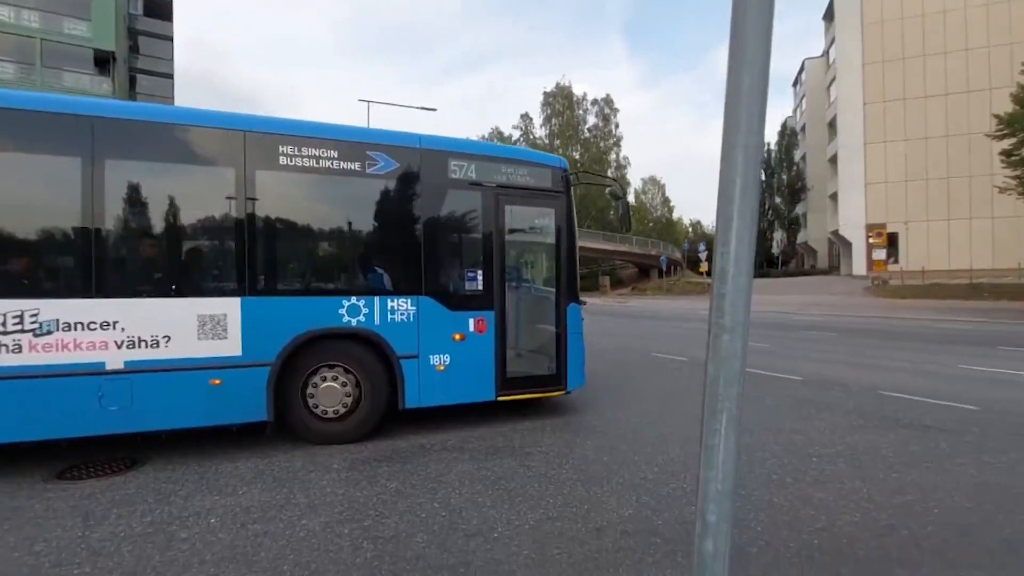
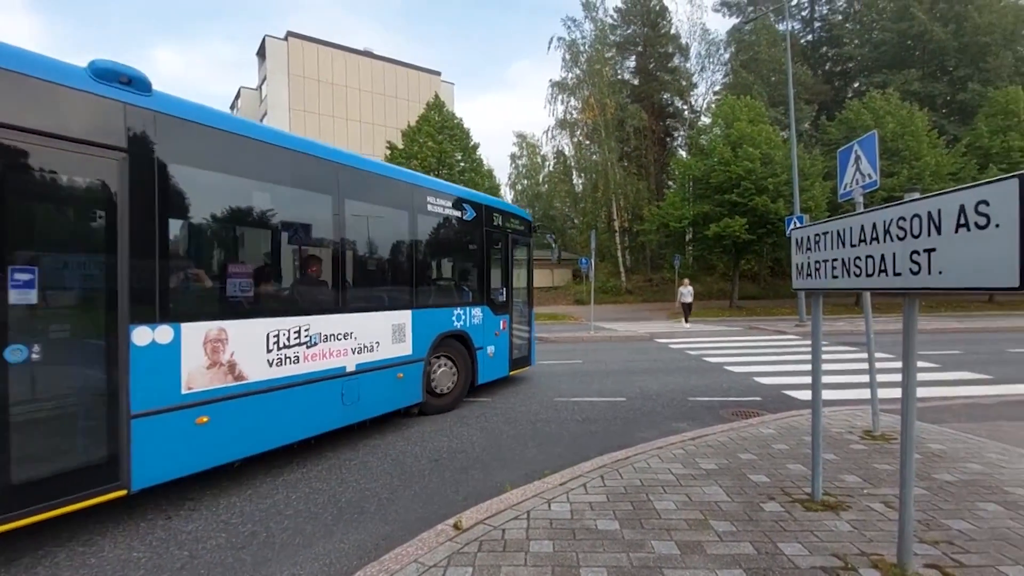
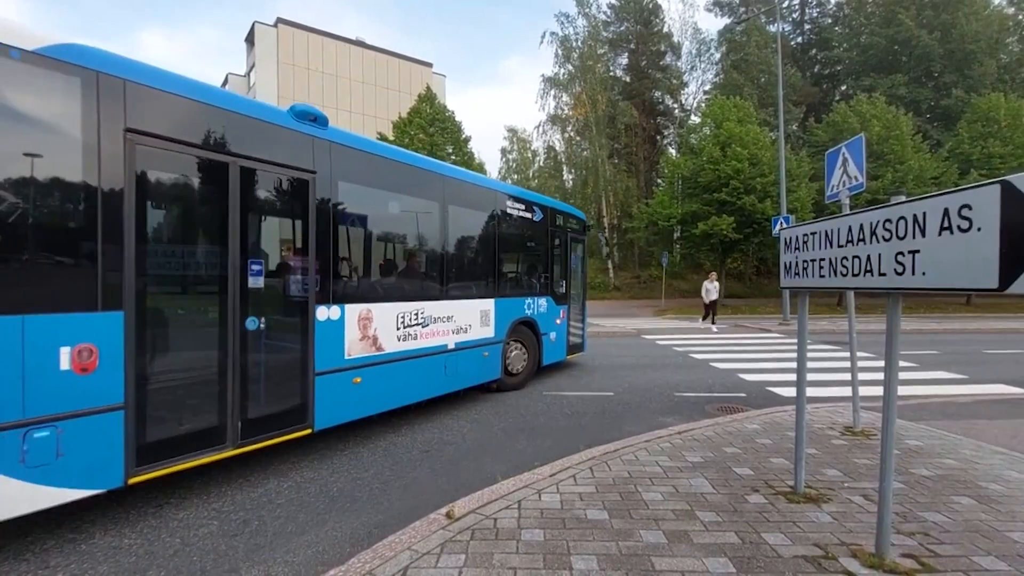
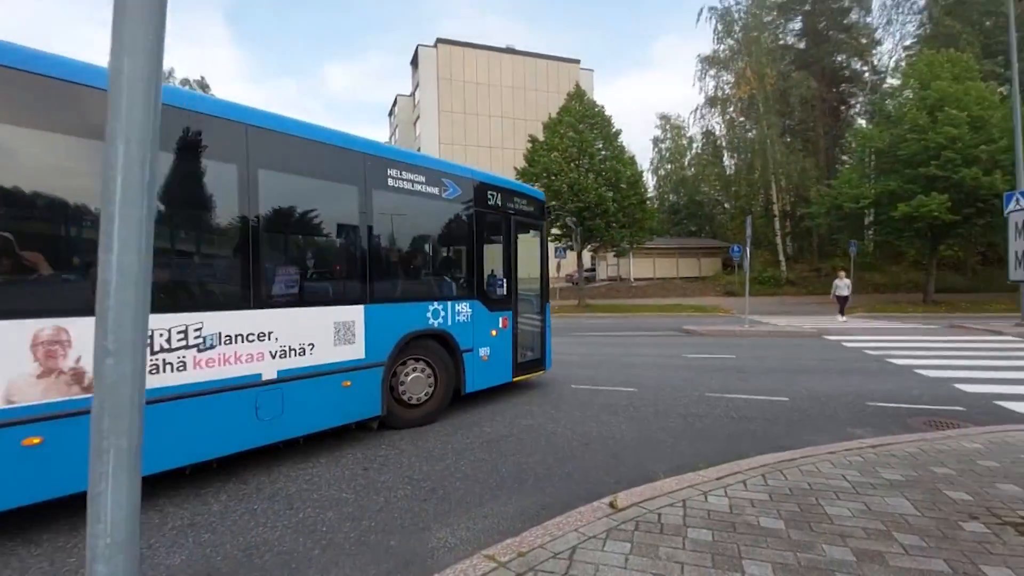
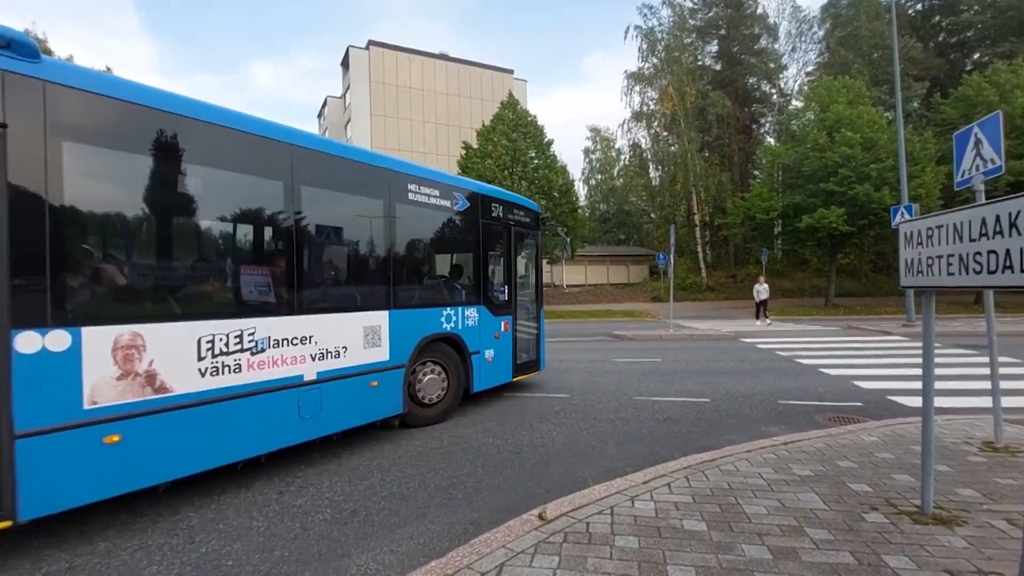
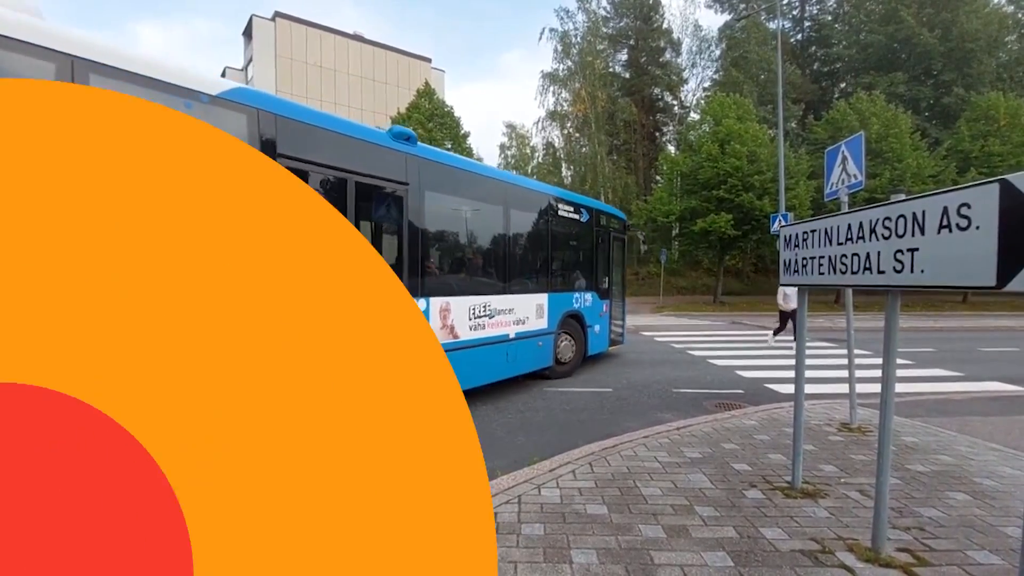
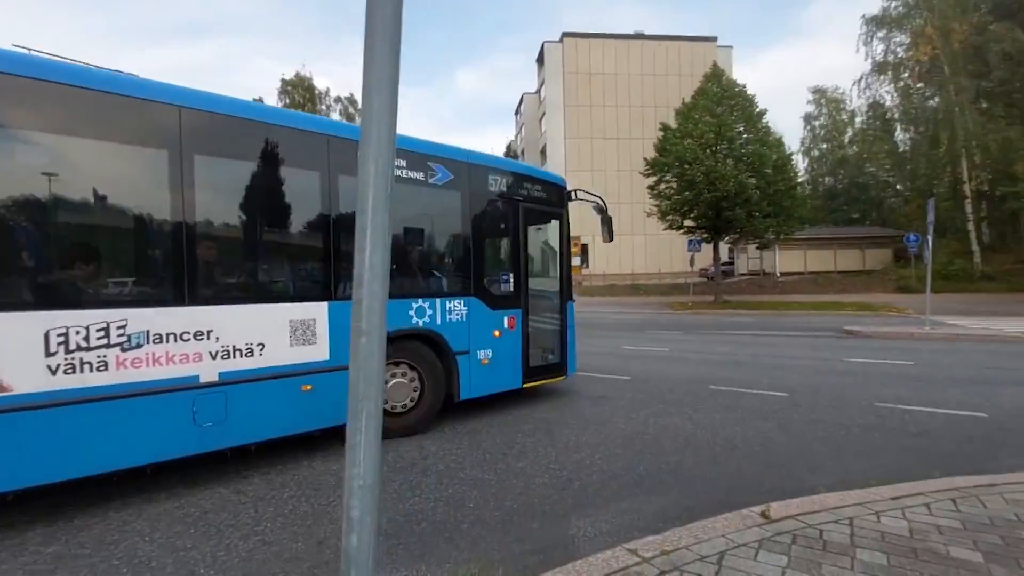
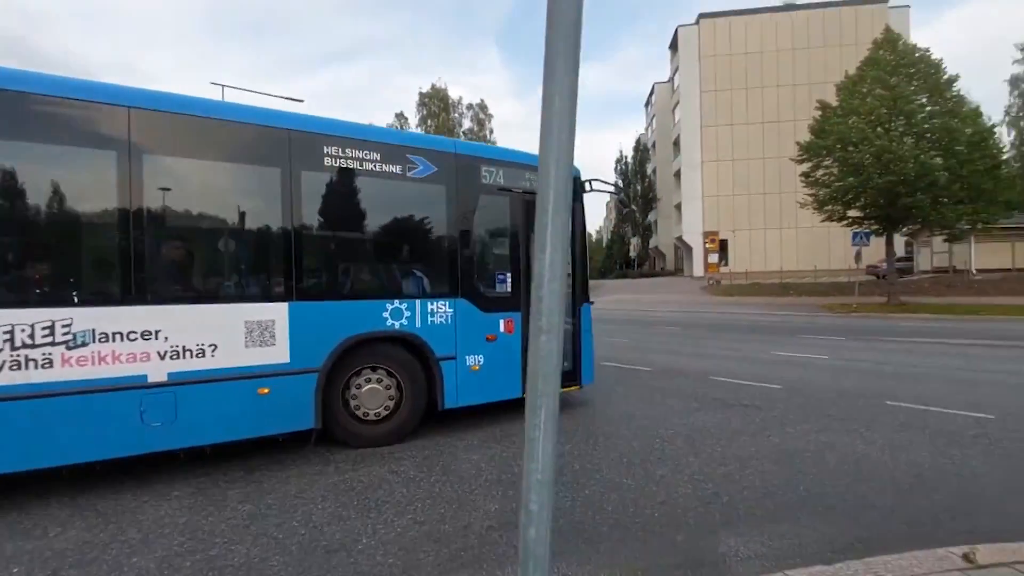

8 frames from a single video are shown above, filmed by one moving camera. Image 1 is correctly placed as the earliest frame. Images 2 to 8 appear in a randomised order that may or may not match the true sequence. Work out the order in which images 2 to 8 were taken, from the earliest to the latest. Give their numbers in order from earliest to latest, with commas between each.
8, 7, 4, 5, 2, 3, 6
